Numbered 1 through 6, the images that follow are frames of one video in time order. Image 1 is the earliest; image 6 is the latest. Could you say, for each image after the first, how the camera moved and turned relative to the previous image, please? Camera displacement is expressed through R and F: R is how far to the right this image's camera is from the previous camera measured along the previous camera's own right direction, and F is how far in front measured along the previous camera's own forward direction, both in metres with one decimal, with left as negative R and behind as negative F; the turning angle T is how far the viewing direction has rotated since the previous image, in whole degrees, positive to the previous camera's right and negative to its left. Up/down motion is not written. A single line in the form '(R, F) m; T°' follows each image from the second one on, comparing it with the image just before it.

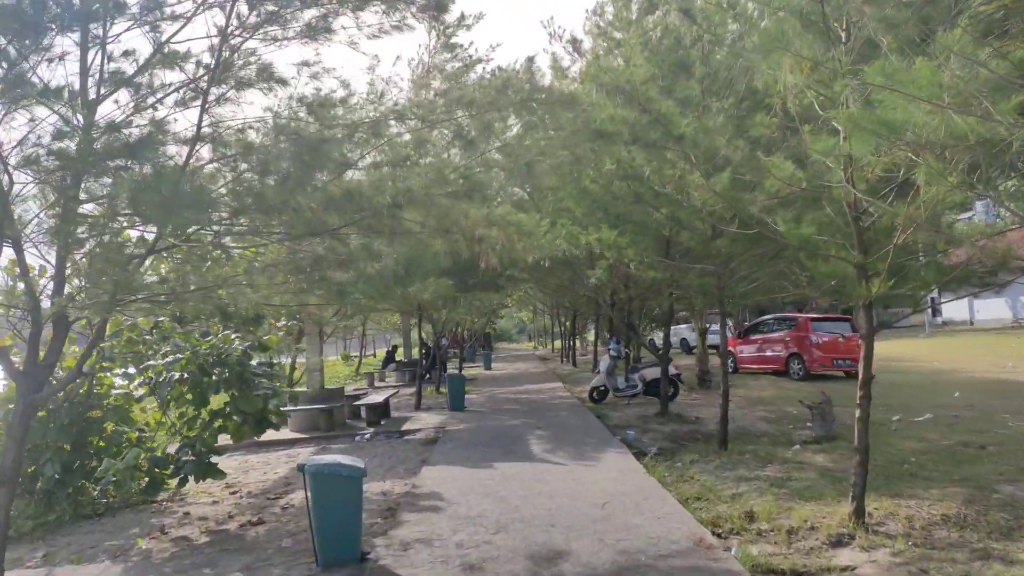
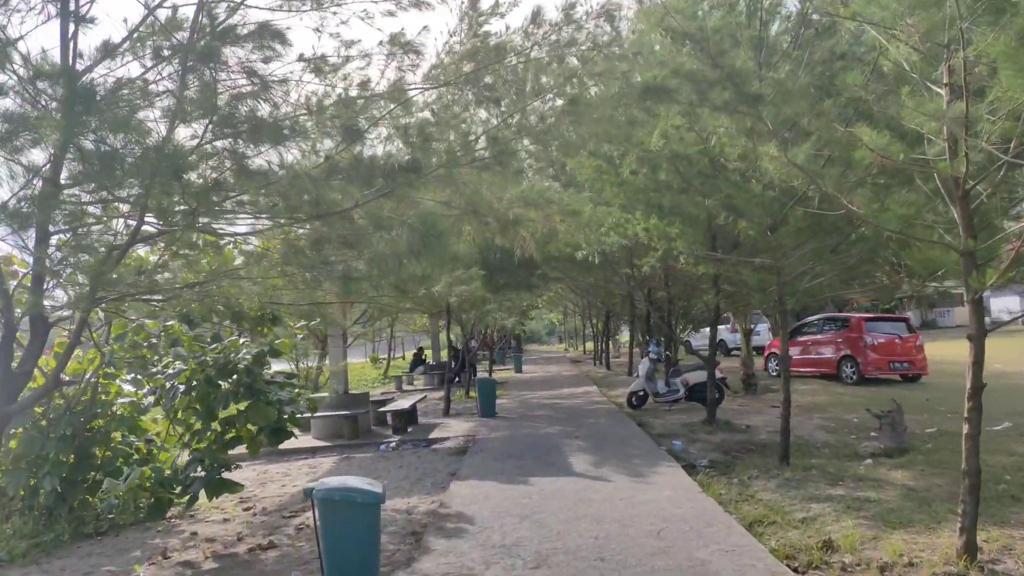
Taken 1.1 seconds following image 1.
(-0.1, +0.9) m; -2°
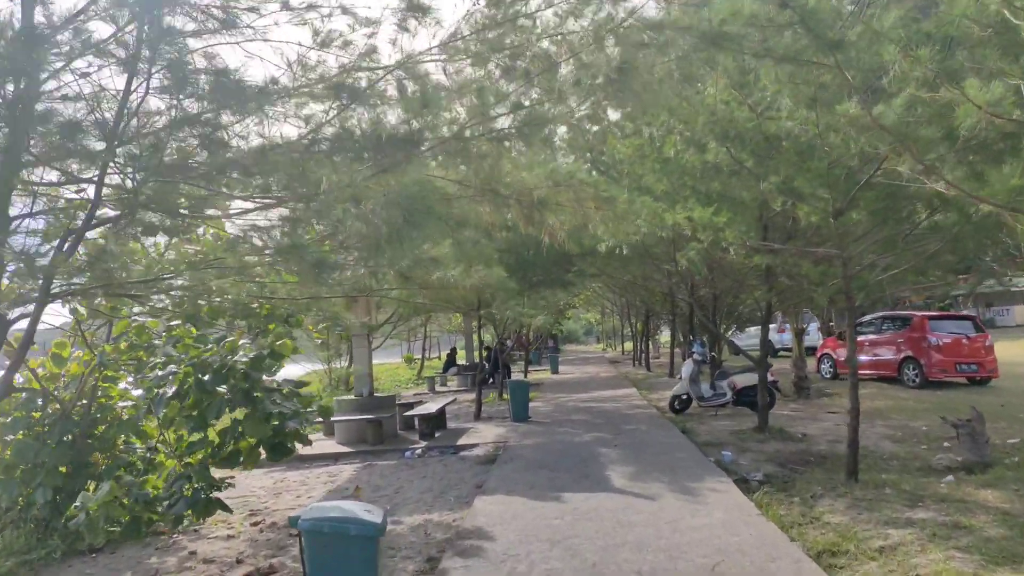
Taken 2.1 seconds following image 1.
(+0.1, +0.9) m; -3°
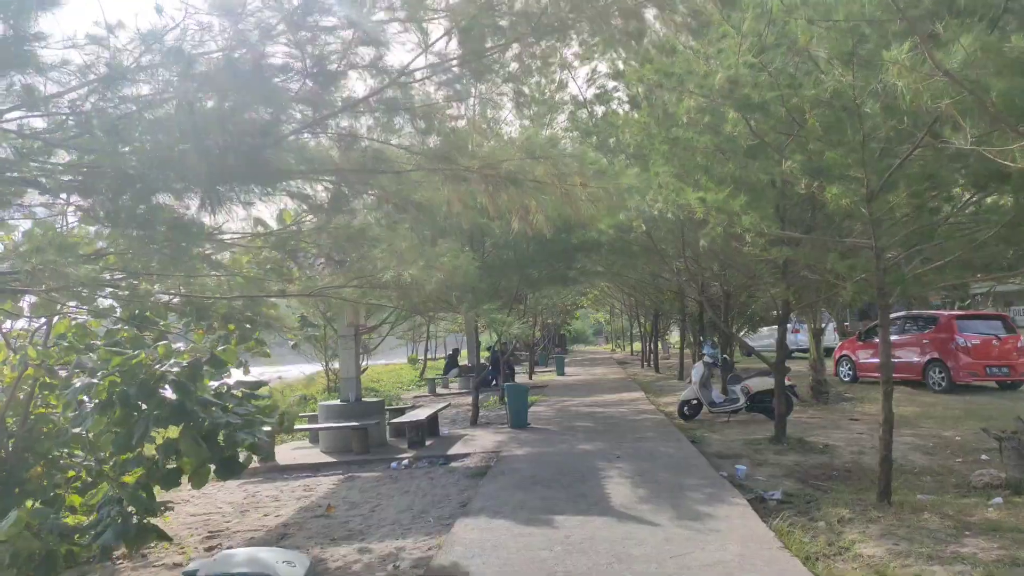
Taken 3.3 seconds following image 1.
(+0.3, +1.0) m; -1°
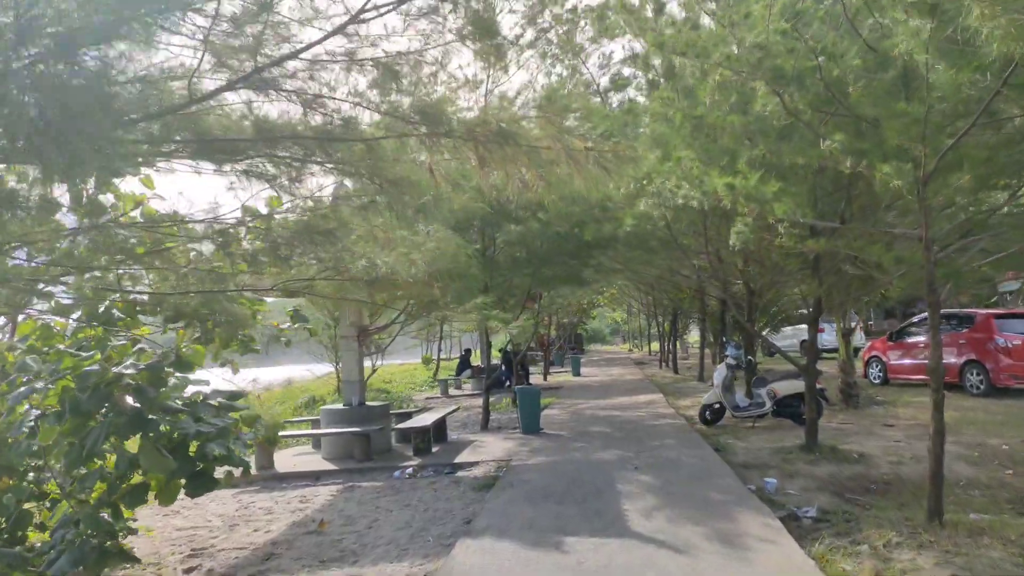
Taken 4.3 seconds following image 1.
(+0.1, +0.7) m; -1°
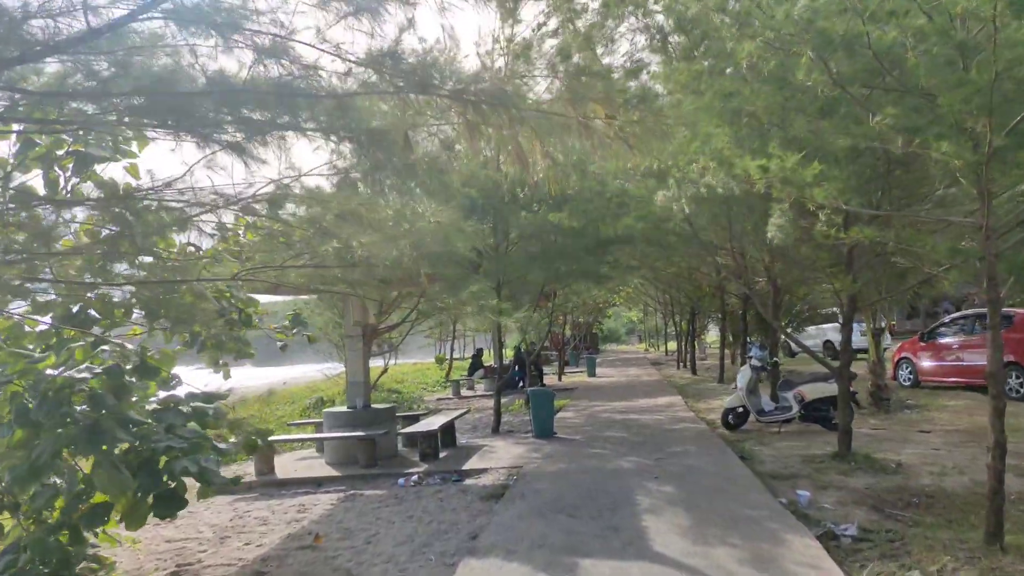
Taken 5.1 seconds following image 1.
(0.0, +0.6) m; -1°
